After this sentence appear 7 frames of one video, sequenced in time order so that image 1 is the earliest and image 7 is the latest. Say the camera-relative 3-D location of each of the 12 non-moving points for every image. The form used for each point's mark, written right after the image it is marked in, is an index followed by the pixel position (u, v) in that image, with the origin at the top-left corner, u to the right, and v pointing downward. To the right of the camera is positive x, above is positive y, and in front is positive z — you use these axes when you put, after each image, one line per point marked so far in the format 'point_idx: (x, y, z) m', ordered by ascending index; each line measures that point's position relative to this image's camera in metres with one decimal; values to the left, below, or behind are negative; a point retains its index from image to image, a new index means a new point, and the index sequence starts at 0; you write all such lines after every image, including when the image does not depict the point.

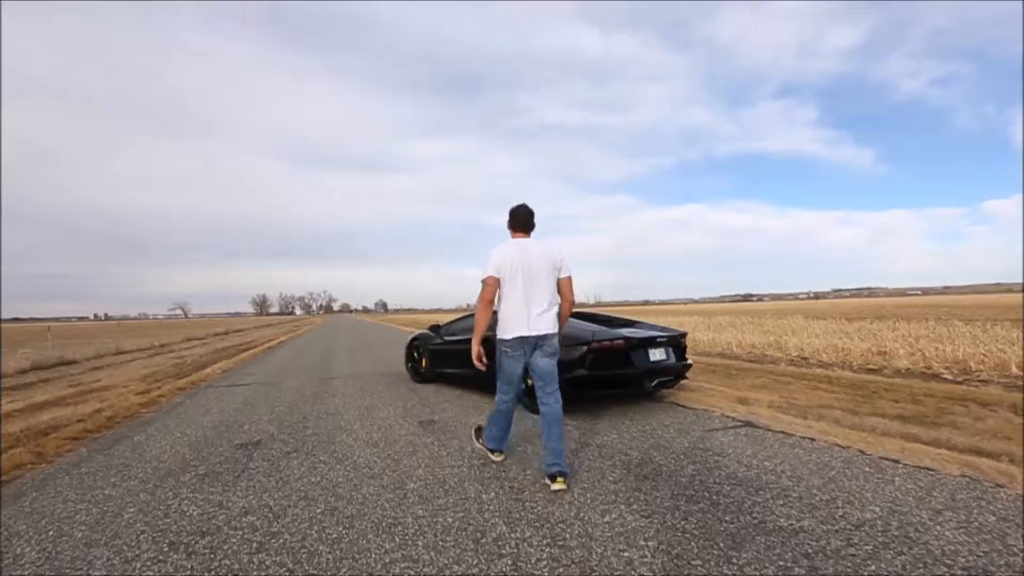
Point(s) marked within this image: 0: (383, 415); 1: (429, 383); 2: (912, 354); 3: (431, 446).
0: (-1.4, -1.4, +5.9) m
1: (-1.3, -1.5, +8.4) m
2: (+11.4, -1.9, +14.9) m
3: (-0.7, -1.4, +4.6) m
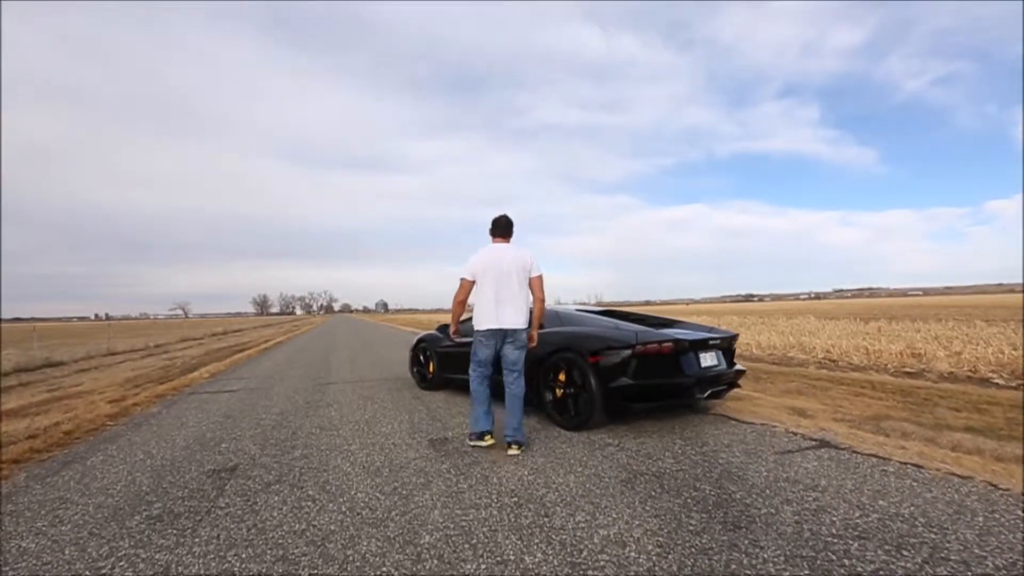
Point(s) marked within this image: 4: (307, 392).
0: (-1.2, -1.4, +5.0) m
1: (-1.0, -1.4, +7.5) m
2: (+11.6, -1.9, +14.0) m
3: (-0.5, -1.3, +3.7) m
4: (-3.0, -1.5, +7.7) m
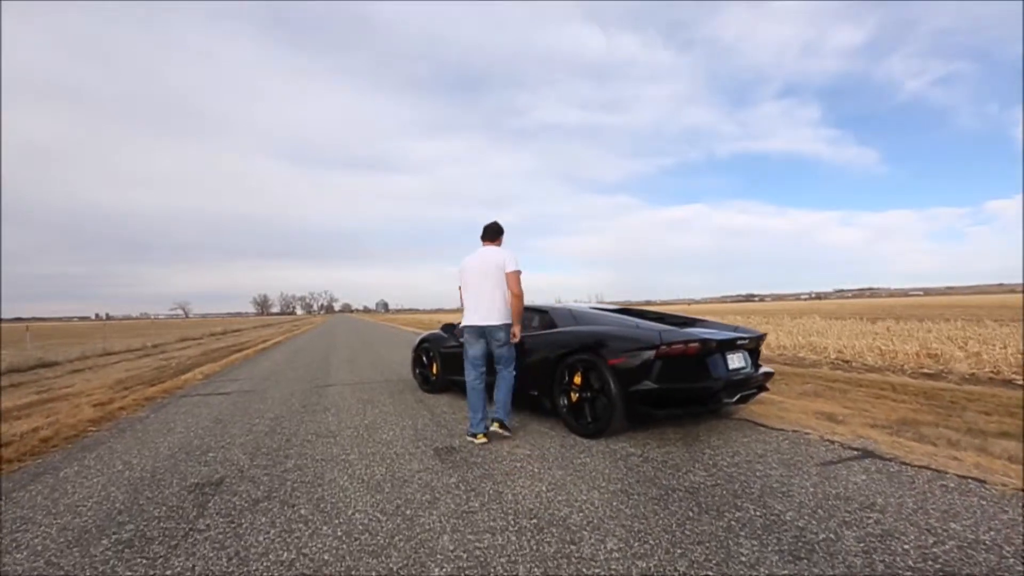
0: (-1.1, -1.3, +4.6) m
1: (-0.9, -1.4, +7.1) m
2: (+11.7, -1.8, +13.6) m
3: (-0.3, -1.3, +3.4) m
4: (-2.9, -1.5, +7.3) m
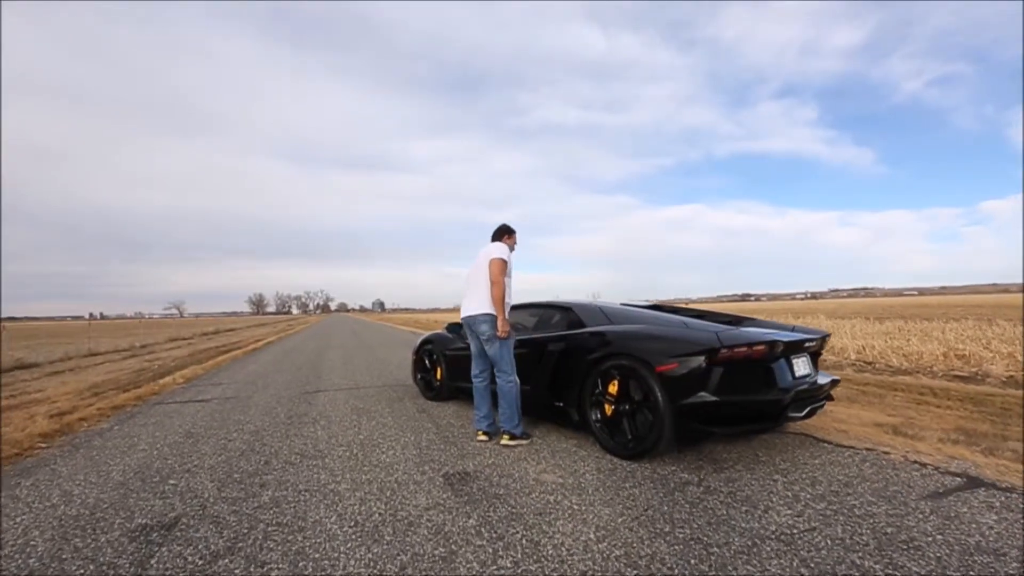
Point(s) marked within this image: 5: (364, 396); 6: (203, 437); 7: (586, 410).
0: (-0.9, -1.3, +3.9) m
1: (-0.8, -1.3, +6.3) m
2: (+11.9, -1.8, +12.9) m
3: (-0.2, -1.2, +2.6) m
4: (-2.7, -1.4, +6.5) m
5: (-1.9, -1.4, +6.7) m
6: (-2.9, -1.4, +4.9) m
7: (+0.6, -1.0, +4.3) m
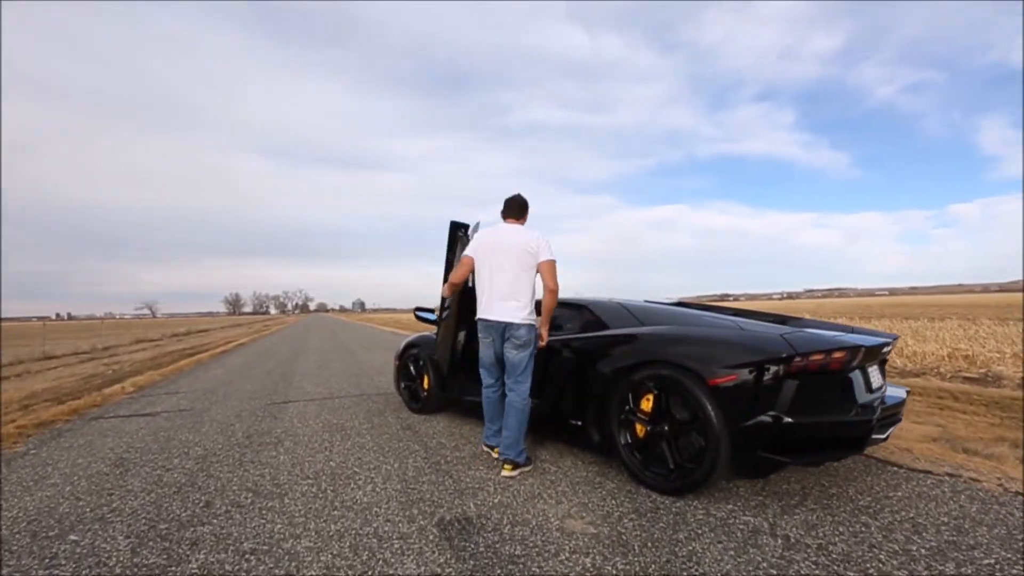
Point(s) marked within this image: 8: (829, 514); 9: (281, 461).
0: (-0.8, -1.2, +3.0) m
1: (-0.8, -1.3, +5.5) m
2: (+11.6, -1.7, +12.5) m
3: (0.0, -1.2, +1.7) m
4: (-2.7, -1.4, +5.6) m
5: (-1.9, -1.3, +5.9) m
6: (-2.8, -1.3, +4.0) m
7: (+0.6, -0.9, +3.5) m
8: (+1.7, -1.2, +2.9) m
9: (-1.7, -1.3, +3.9) m
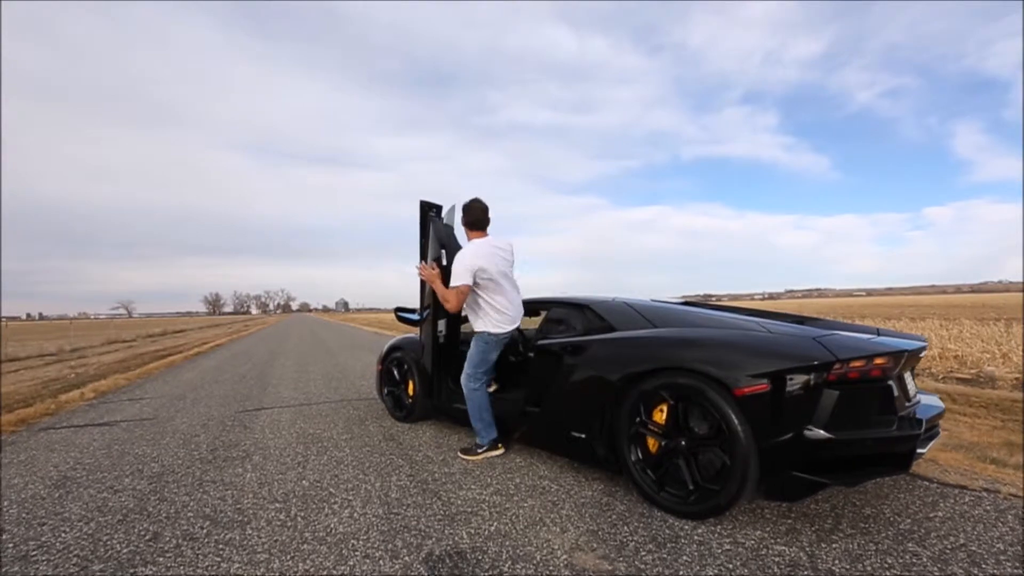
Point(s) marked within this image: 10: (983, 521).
0: (-0.8, -1.2, +2.6) m
1: (-0.9, -1.3, +5.0) m
2: (+11.3, -1.7, +12.4) m
3: (0.0, -1.2, +1.4) m
4: (-2.8, -1.3, +5.1) m
5: (-2.0, -1.3, +5.4) m
6: (-2.9, -1.3, +3.5) m
7: (+0.6, -0.9, +3.1) m
8: (+1.7, -1.2, +2.5) m
9: (-1.7, -1.3, +3.5) m
10: (+2.5, -1.2, +2.8) m
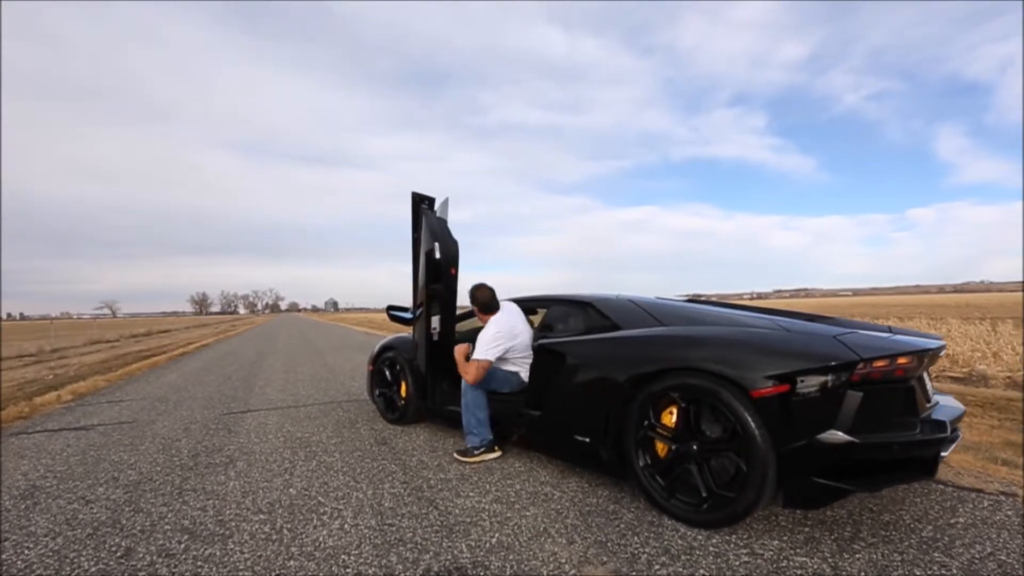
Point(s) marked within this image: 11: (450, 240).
0: (-0.8, -1.2, +2.4) m
1: (-0.9, -1.2, +4.9) m
2: (+11.2, -1.7, +12.5) m
3: (0.0, -1.1, +1.2) m
4: (-2.8, -1.3, +4.9) m
5: (-2.0, -1.3, +5.2) m
6: (-2.9, -1.3, +3.3) m
7: (+0.6, -0.9, +2.9) m
8: (+1.7, -1.2, +2.4) m
9: (-1.7, -1.2, +3.3) m
10: (+2.5, -1.2, +2.7) m
11: (-0.5, +0.3, +4.1) m
